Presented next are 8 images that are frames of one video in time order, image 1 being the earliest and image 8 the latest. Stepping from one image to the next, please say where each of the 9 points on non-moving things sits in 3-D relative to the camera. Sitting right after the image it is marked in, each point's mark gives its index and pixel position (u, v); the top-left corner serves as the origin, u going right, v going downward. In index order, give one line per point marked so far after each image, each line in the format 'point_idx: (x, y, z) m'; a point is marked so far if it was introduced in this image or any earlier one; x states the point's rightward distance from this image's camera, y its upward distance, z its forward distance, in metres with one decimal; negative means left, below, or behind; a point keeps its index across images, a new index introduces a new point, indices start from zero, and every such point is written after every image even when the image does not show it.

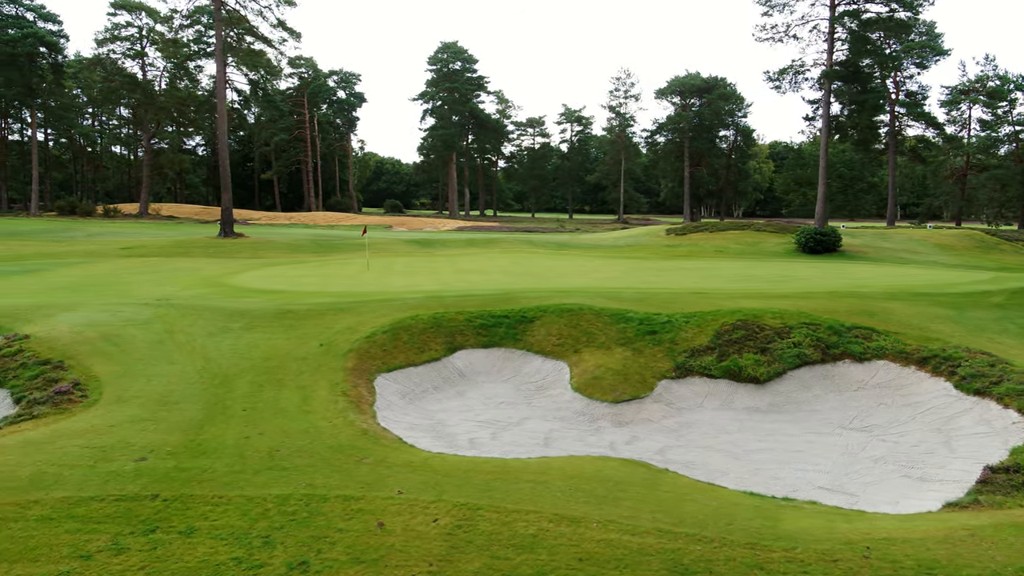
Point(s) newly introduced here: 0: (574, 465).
0: (+0.6, -1.7, +6.9) m
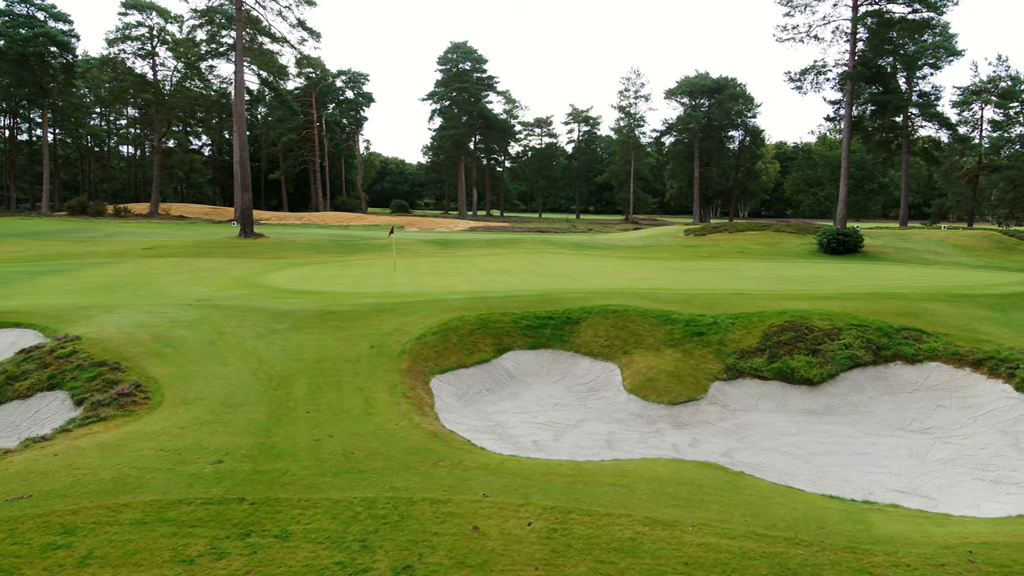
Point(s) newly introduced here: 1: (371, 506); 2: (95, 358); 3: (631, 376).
0: (+1.3, -1.7, +6.9) m
1: (-1.1, -1.7, +5.9) m
2: (-5.1, -0.9, +9.1) m
3: (+1.6, -1.2, +10.0) m
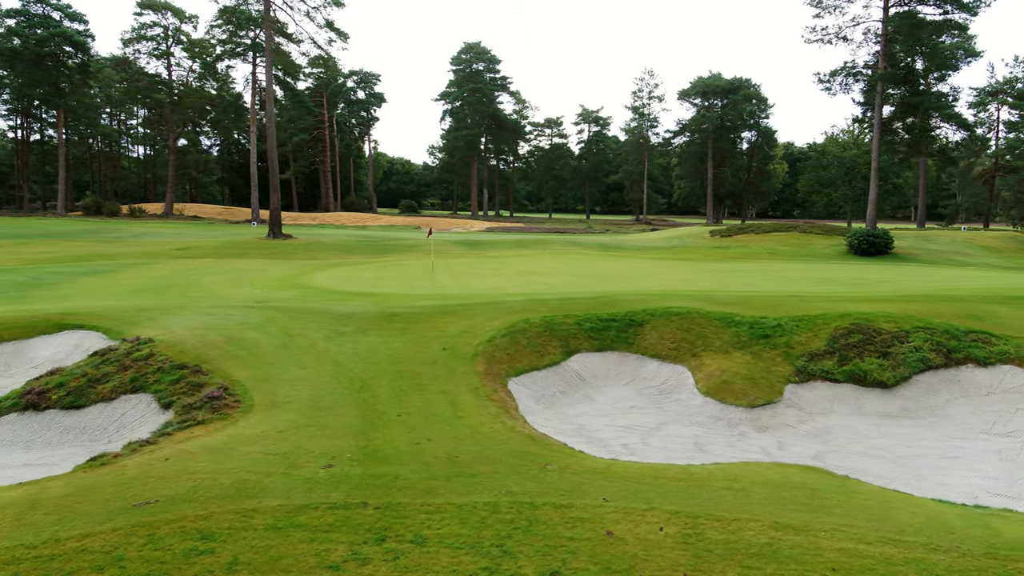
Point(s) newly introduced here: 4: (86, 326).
0: (+2.3, -1.7, +6.9) m
1: (-0.1, -1.8, +5.9) m
2: (-4.1, -0.9, +9.1) m
3: (+2.6, -1.3, +10.0) m
4: (-6.6, -0.6, +11.3) m
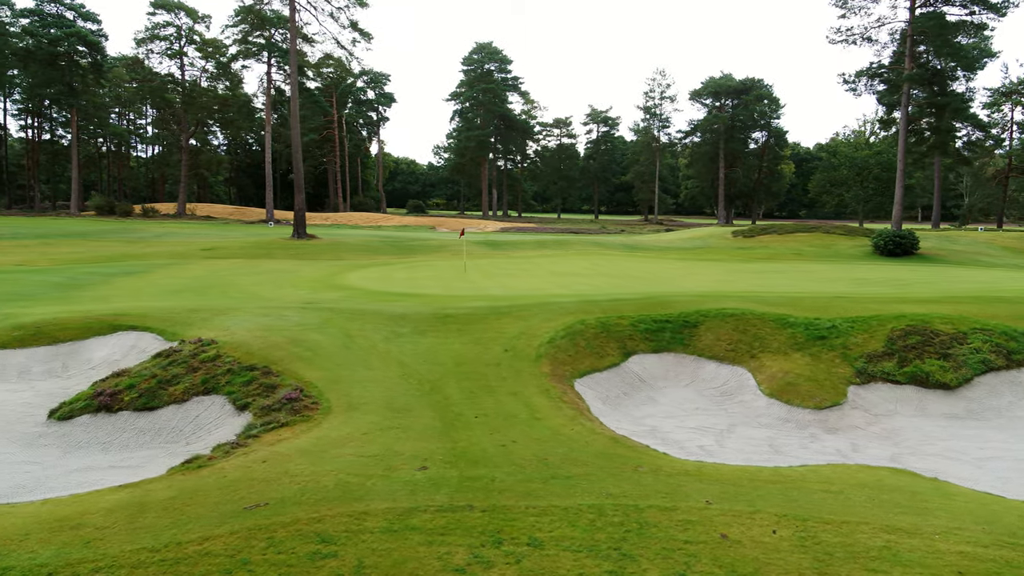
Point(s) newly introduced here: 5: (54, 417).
0: (+3.1, -1.7, +6.9) m
1: (+0.7, -1.8, +5.9) m
2: (-3.3, -0.9, +9.0) m
3: (+3.5, -1.3, +10.0) m
4: (-5.7, -0.6, +11.3) m
5: (-5.3, -1.5, +8.6) m
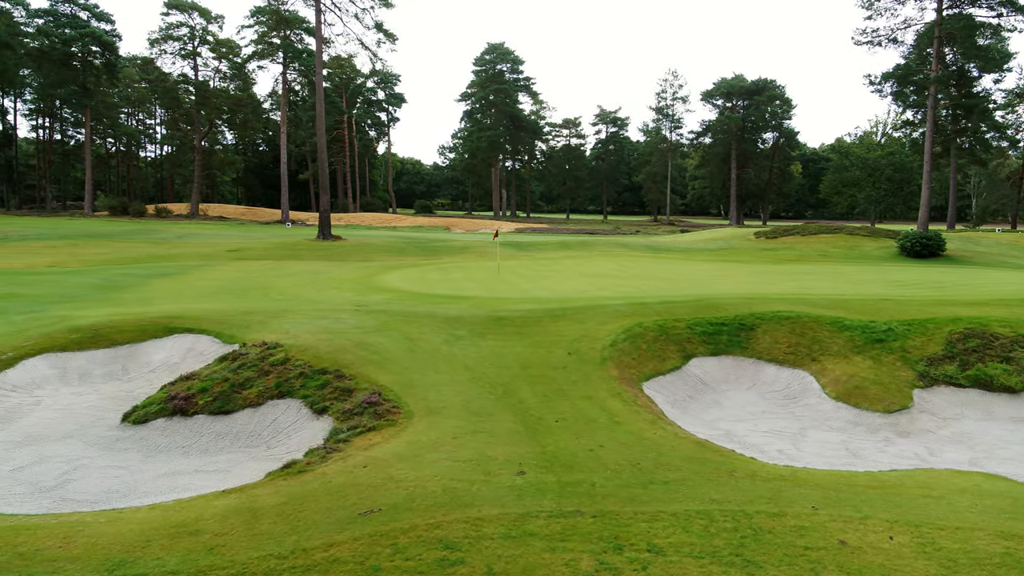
0: (+4.0, -1.8, +6.9) m
1: (+1.6, -1.8, +5.9) m
2: (-2.4, -1.0, +9.0) m
3: (+4.3, -1.3, +10.0) m
4: (-4.9, -0.6, +11.3) m
5: (-4.5, -1.5, +8.5) m
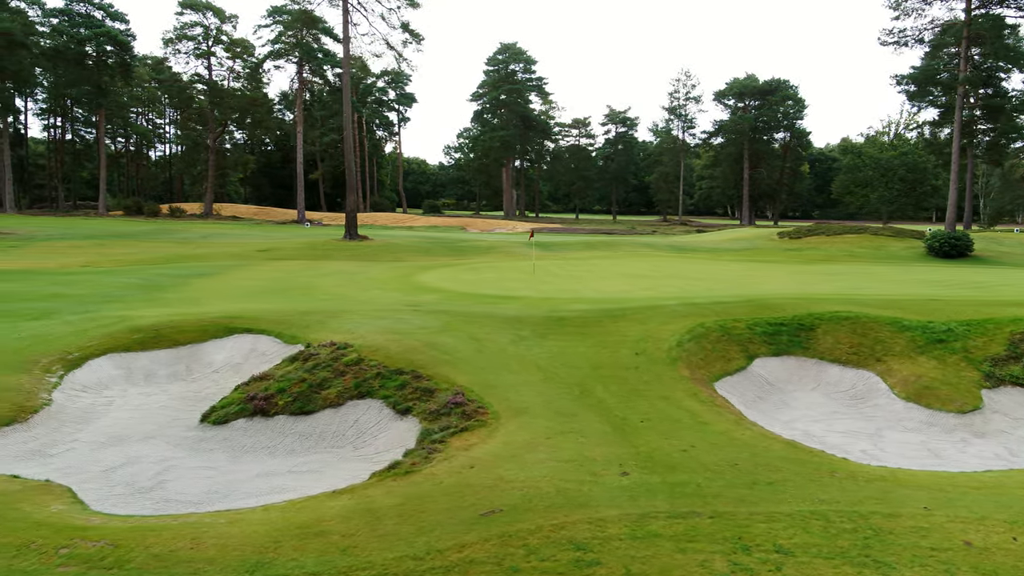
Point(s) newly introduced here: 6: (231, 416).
0: (+4.9, -1.8, +6.9) m
1: (+2.5, -1.8, +5.9) m
2: (-1.5, -1.0, +9.0) m
3: (+5.3, -1.3, +10.0) m
4: (-3.9, -0.6, +11.3) m
5: (-3.5, -1.5, +8.5) m
6: (-3.2, -1.5, +8.5) m
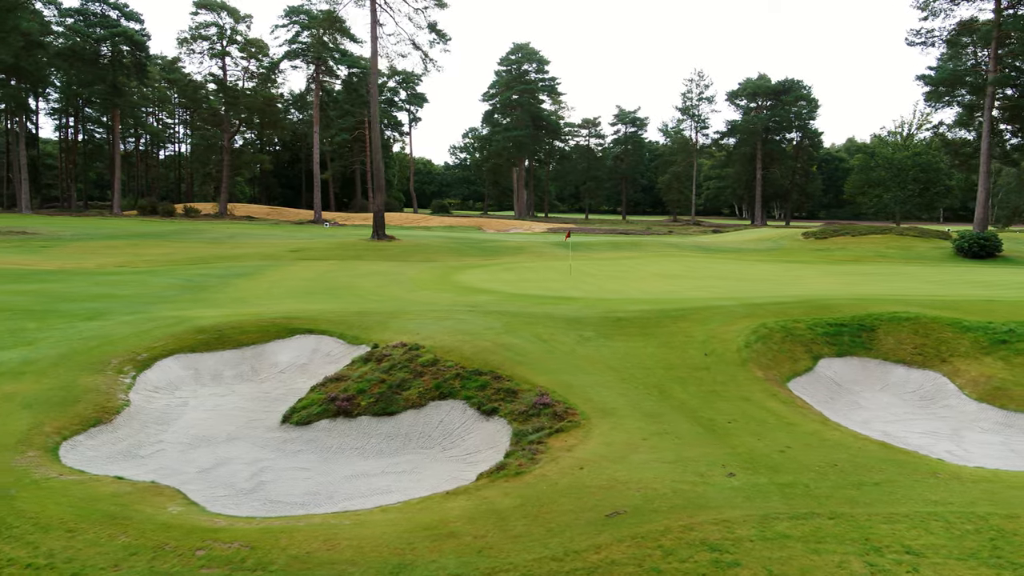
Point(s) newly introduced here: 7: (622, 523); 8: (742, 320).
0: (+5.9, -1.8, +6.9) m
1: (+3.5, -1.9, +5.9) m
2: (-0.5, -1.0, +9.0) m
3: (+6.2, -1.3, +10.0) m
4: (-3.0, -0.7, +11.3) m
5: (-2.6, -1.5, +8.5) m
6: (-2.3, -1.5, +8.5) m
7: (+0.8, -1.8, +5.5) m
8: (+3.5, -0.5, +11.3) m
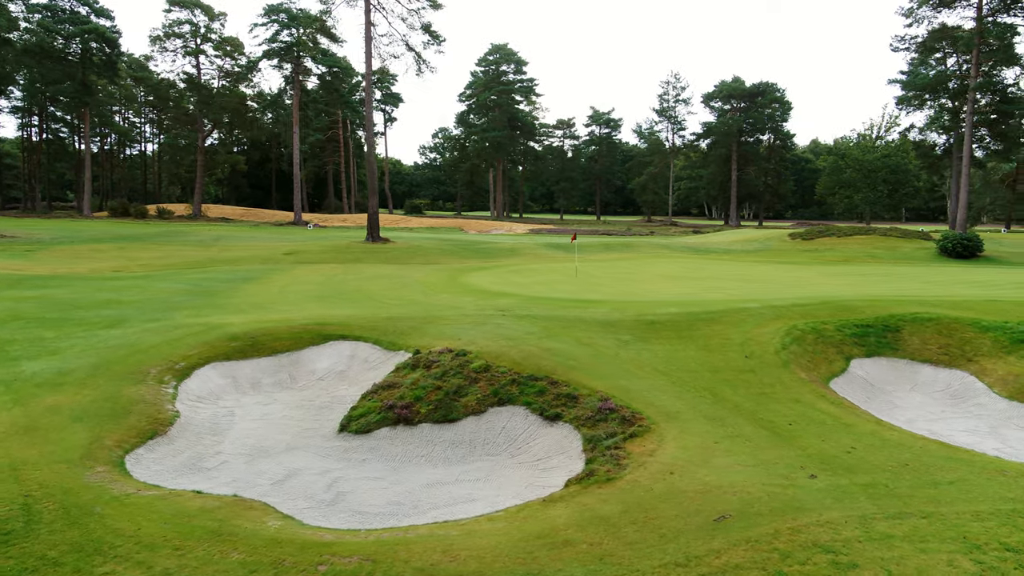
0: (+6.7, -1.8, +7.2) m
1: (+4.3, -1.9, +6.1) m
2: (+0.1, -1.0, +9.0) m
3: (+6.8, -1.4, +10.4) m
4: (-2.4, -0.7, +11.1) m
5: (-1.9, -1.6, +8.4) m
6: (-1.6, -1.6, +8.4) m
7: (+1.7, -1.8, +5.6) m
8: (+4.1, -0.5, +11.5) m
